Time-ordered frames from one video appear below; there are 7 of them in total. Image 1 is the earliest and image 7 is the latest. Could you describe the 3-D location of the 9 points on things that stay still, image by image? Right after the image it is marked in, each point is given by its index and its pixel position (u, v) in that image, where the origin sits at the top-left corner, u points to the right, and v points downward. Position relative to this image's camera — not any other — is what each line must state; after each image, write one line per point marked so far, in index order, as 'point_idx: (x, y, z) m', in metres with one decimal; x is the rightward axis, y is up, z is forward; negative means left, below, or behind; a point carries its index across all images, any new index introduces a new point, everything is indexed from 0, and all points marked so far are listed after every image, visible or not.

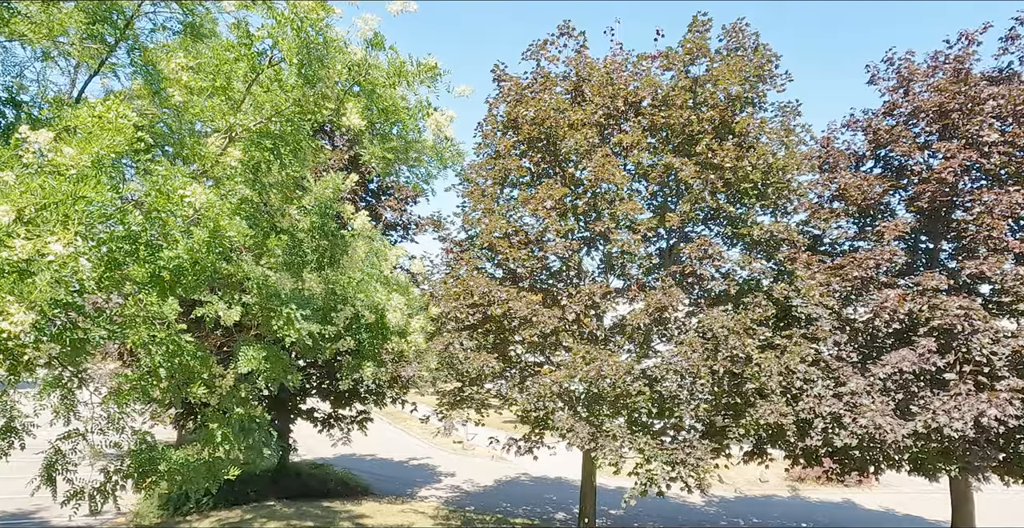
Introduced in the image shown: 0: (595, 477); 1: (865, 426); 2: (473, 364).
0: (+1.4, -3.6, +11.5) m
1: (+4.5, -2.1, +8.8) m
2: (-0.6, -1.4, +9.8) m
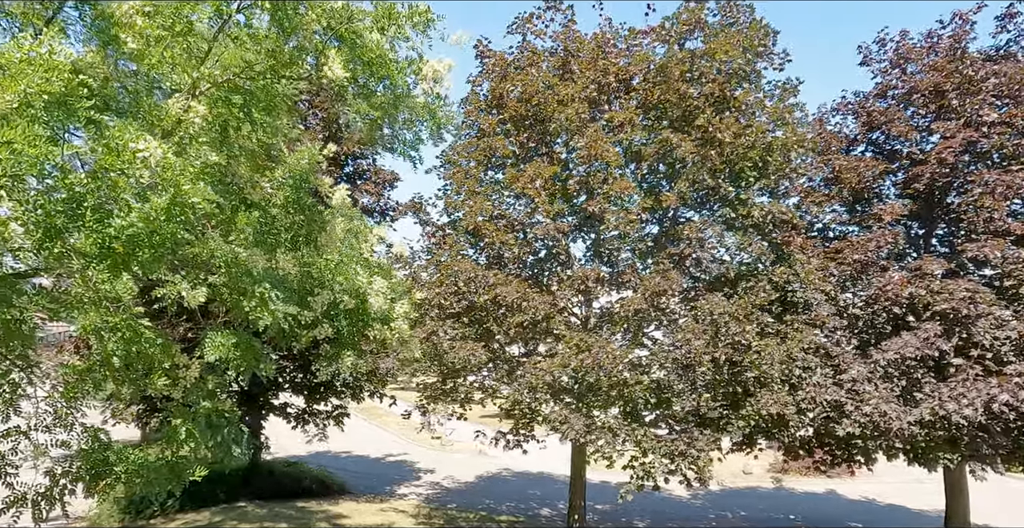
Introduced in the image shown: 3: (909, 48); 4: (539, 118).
0: (+1.1, -3.4, +11.0) m
1: (+4.4, -1.8, +8.4) m
2: (-0.7, -1.2, +9.2) m
3: (+6.7, +3.7, +11.5) m
4: (+0.4, +2.2, +10.1) m
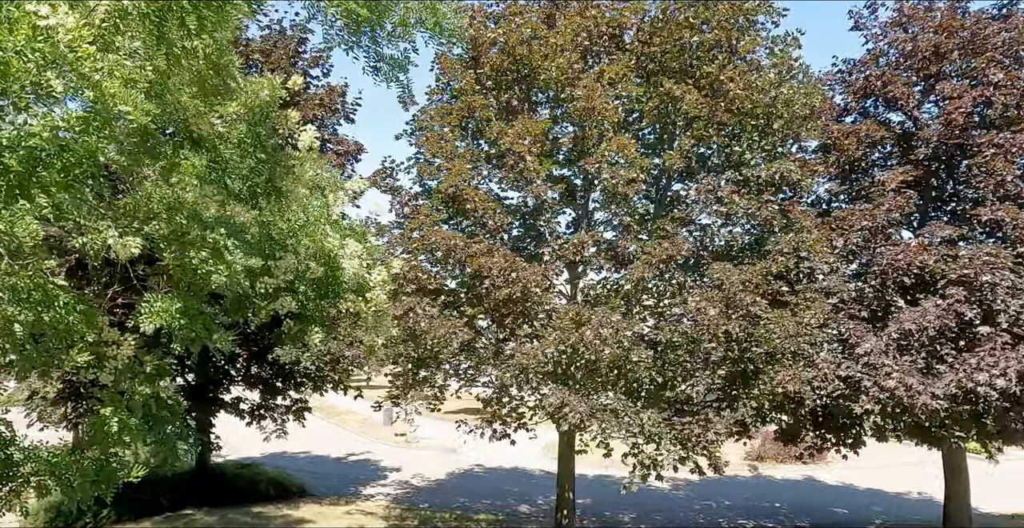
0: (+0.9, -3.0, +10.1) m
1: (+4.3, -1.4, +7.7) m
2: (-0.9, -0.8, +8.2) m
3: (+6.4, +4.1, +11.0) m
4: (+0.2, +2.6, +9.1) m
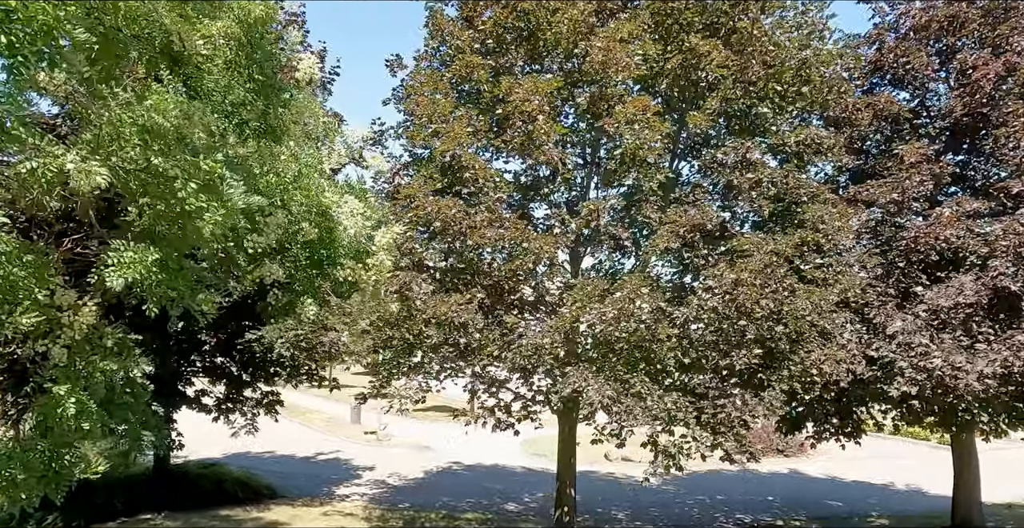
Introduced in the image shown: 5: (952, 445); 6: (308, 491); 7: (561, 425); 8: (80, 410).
0: (+0.9, -2.7, +9.4) m
1: (+4.4, -1.1, +7.2) m
2: (-0.8, -0.5, +7.3) m
3: (+6.3, +4.4, +10.6) m
4: (+0.2, +2.9, +8.4) m
5: (+6.9, -2.8, +10.6) m
6: (-3.8, -4.3, +12.8) m
7: (+0.6, -2.2, +9.2) m
8: (-2.8, -0.9, +4.3) m
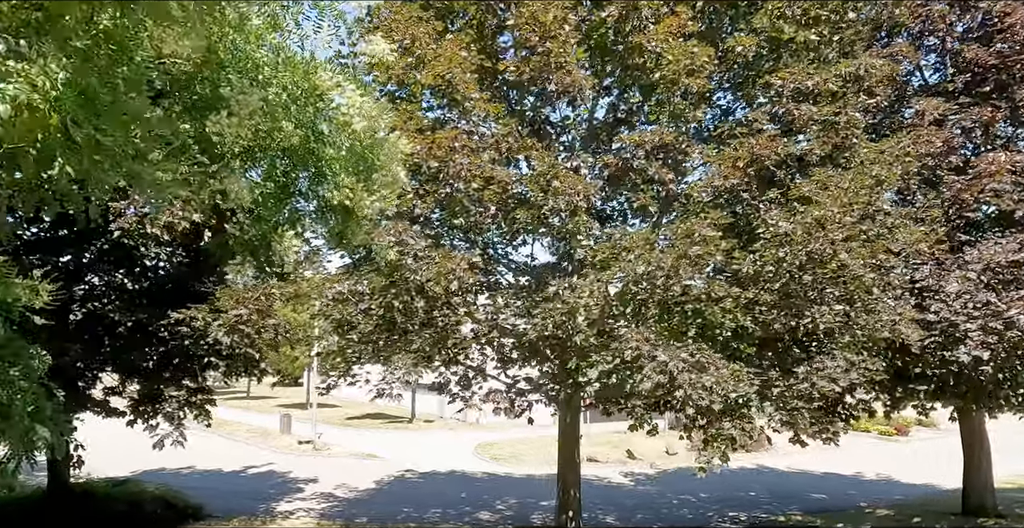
0: (+0.8, -2.2, +8.0) m
1: (+4.6, -0.6, +6.3) m
2: (-0.6, 0.0, +5.8) m
3: (+6.0, +4.9, +10.0) m
4: (+0.2, +3.3, +7.0) m
5: (+6.6, -2.4, +10.0) m
6: (-4.3, -3.9, +10.8) m
7: (+0.6, -1.7, +7.8) m
8: (-2.3, -0.4, +2.6) m
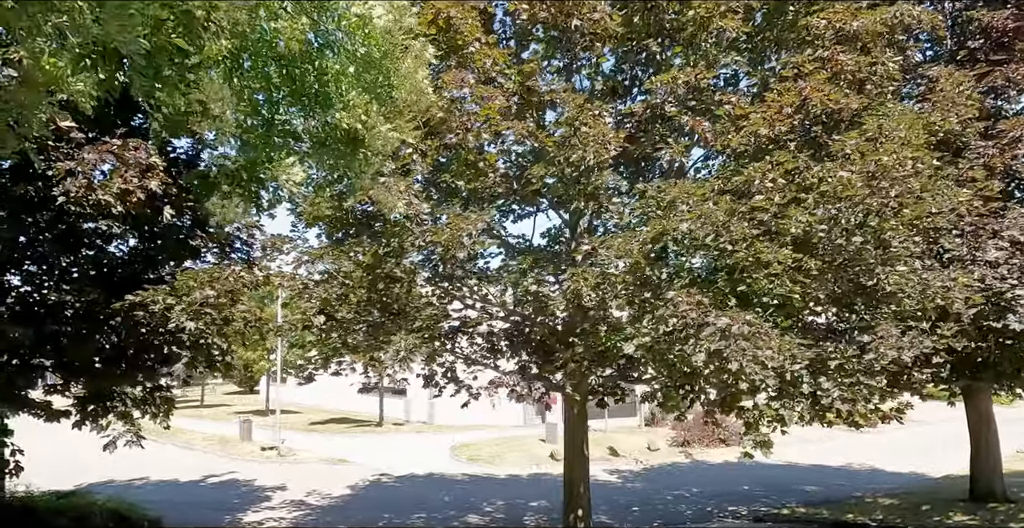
0: (+0.8, -1.9, +7.3) m
1: (+4.7, -0.3, +5.9) m
2: (-0.5, +0.2, +5.1) m
3: (+5.8, +5.2, +9.6) m
4: (+0.2, +3.6, +6.3) m
5: (+6.5, -2.1, +9.6) m
6: (-4.4, -3.7, +9.8) m
7: (+0.6, -1.5, +7.1) m
8: (-1.9, -0.1, +1.7) m
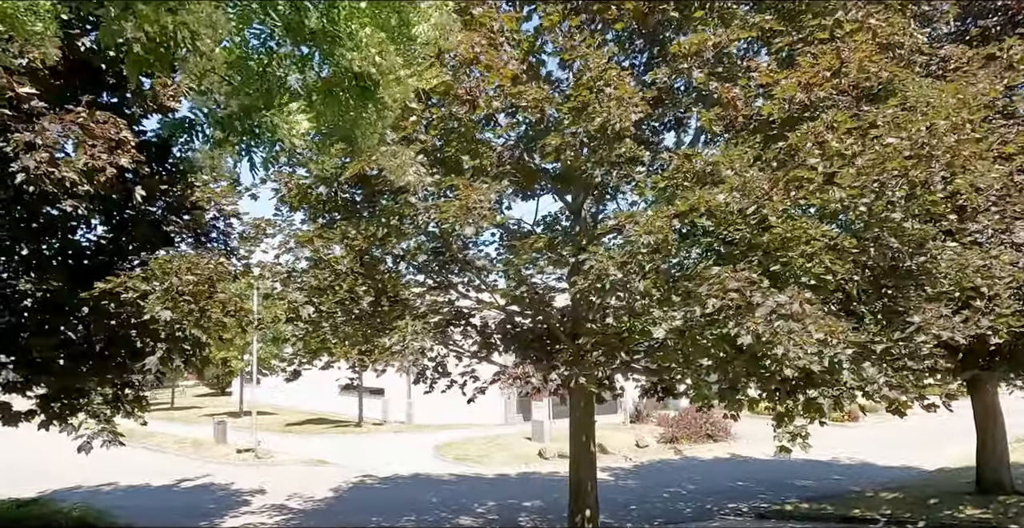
0: (+0.8, -1.8, +6.9) m
1: (+4.7, -0.1, +5.6) m
2: (-0.4, +0.4, +4.6) m
3: (+5.7, +5.3, +9.4) m
4: (+0.3, +3.8, +5.9) m
5: (+6.4, -1.9, +9.4) m
6: (-4.5, -3.6, +9.2) m
7: (+0.6, -1.3, +6.7) m
8: (-1.7, 0.0, +1.2) m
